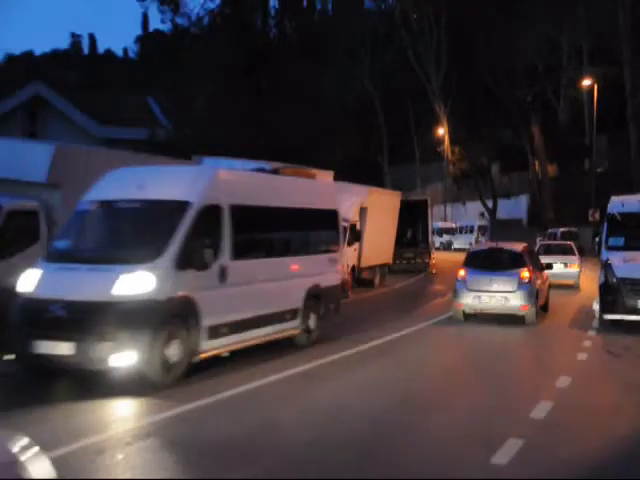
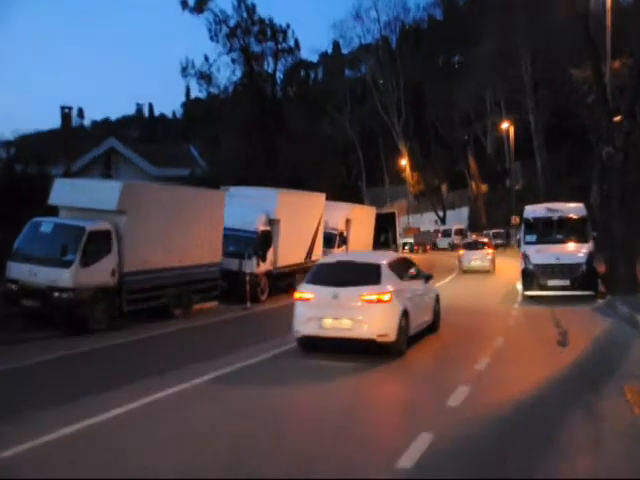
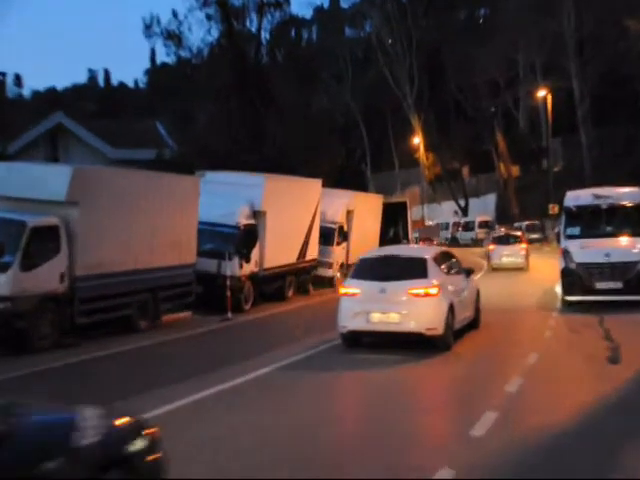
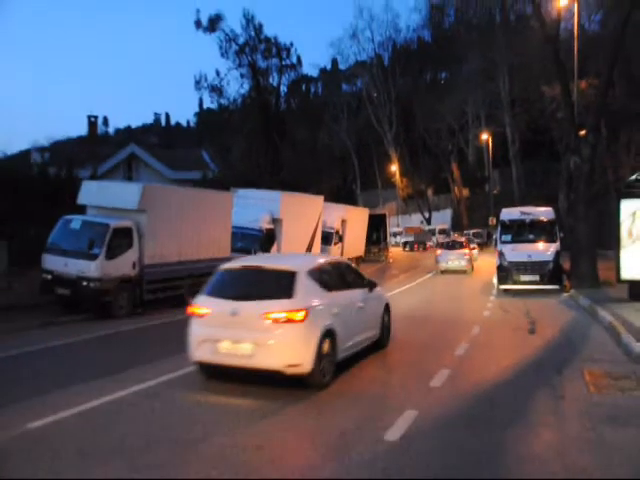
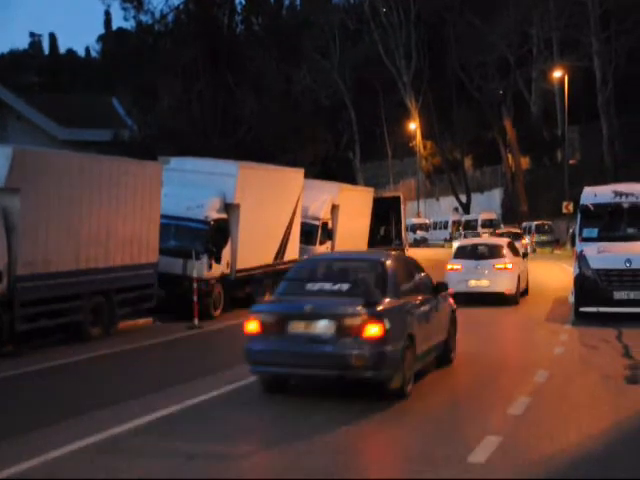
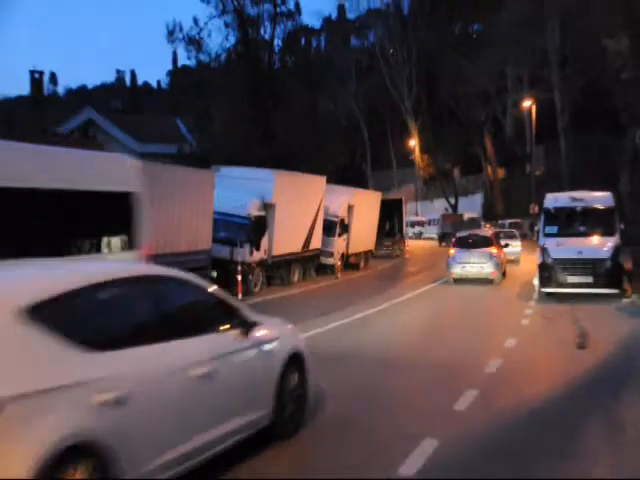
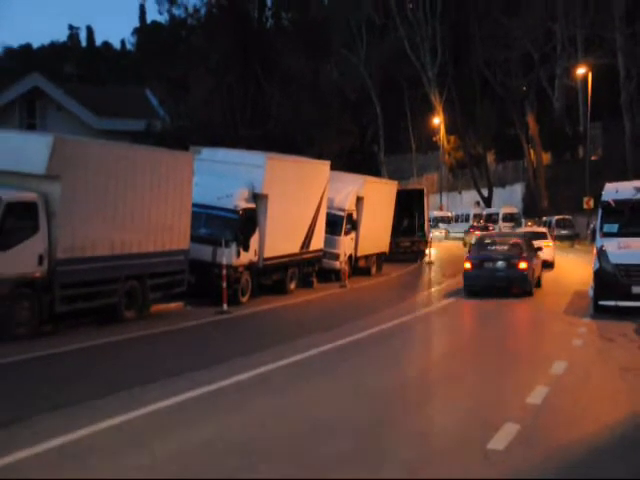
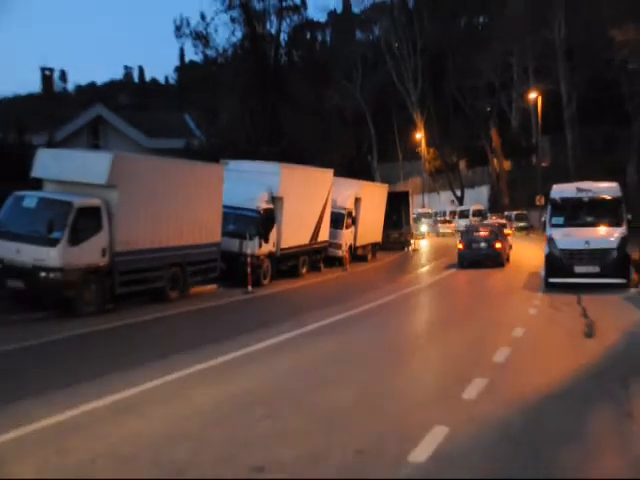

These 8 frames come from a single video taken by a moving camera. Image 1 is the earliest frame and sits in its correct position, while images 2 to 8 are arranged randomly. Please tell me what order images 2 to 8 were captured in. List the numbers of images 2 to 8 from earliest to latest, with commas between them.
6, 4, 2, 3, 5, 7, 8
